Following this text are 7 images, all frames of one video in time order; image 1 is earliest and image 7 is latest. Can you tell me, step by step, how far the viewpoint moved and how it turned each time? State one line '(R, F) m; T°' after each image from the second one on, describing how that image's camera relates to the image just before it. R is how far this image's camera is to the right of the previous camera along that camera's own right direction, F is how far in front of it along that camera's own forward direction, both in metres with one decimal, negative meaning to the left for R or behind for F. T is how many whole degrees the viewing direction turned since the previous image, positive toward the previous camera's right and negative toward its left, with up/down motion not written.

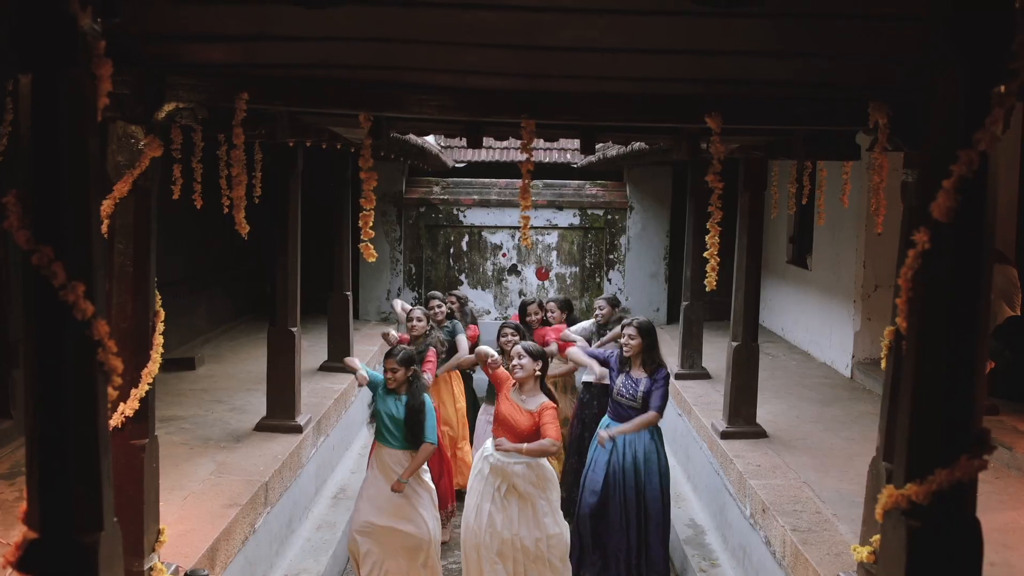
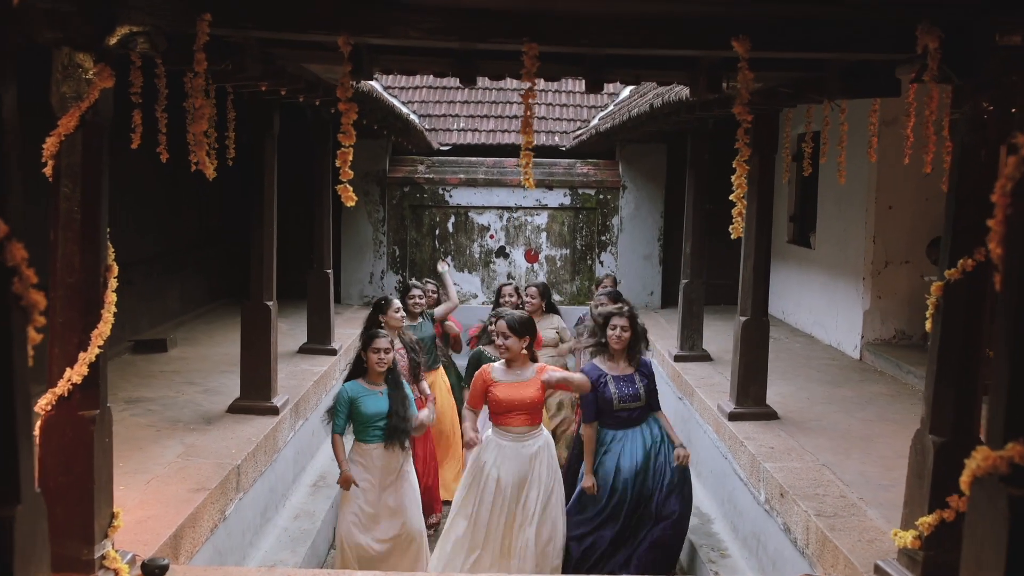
(-0.1, +0.4) m; +1°
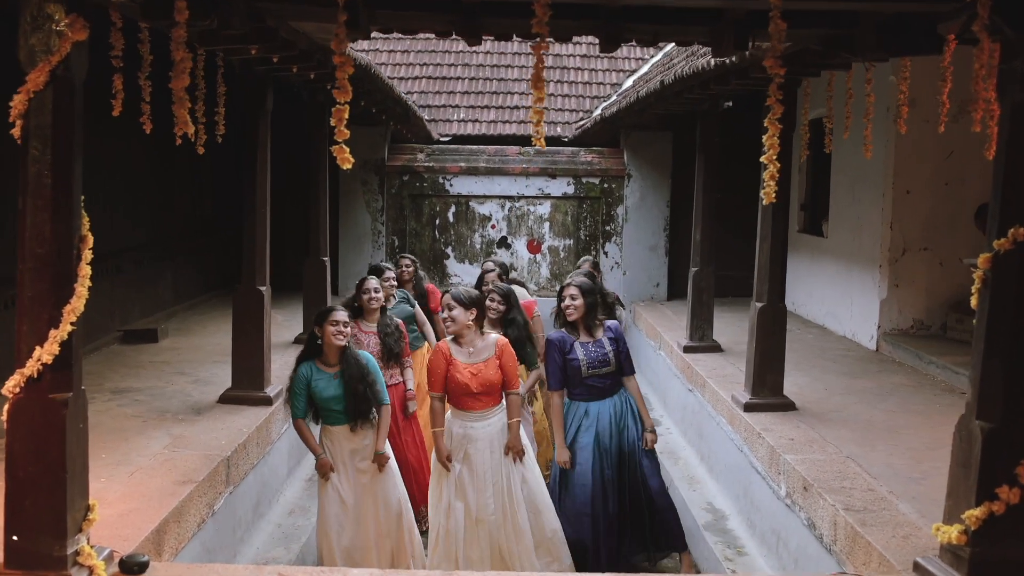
(0.0, +0.3) m; 0°
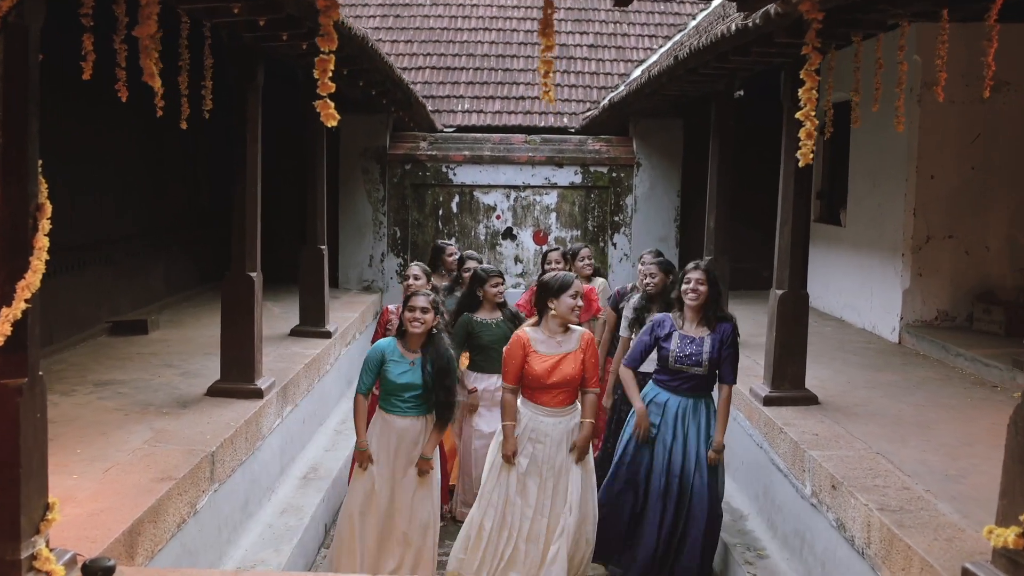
(0.0, +0.3) m; 0°
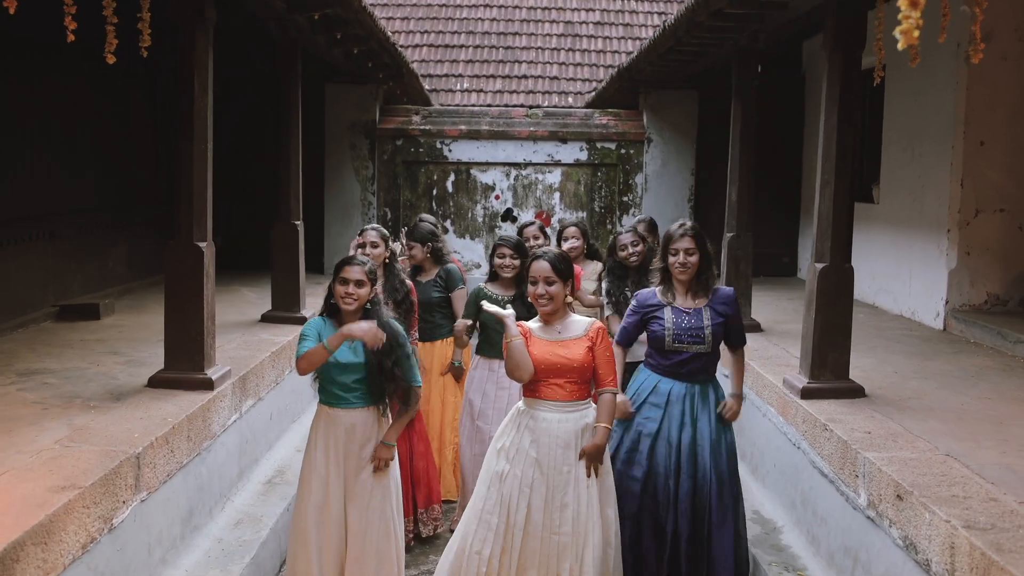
(+0.1, +0.7) m; 0°
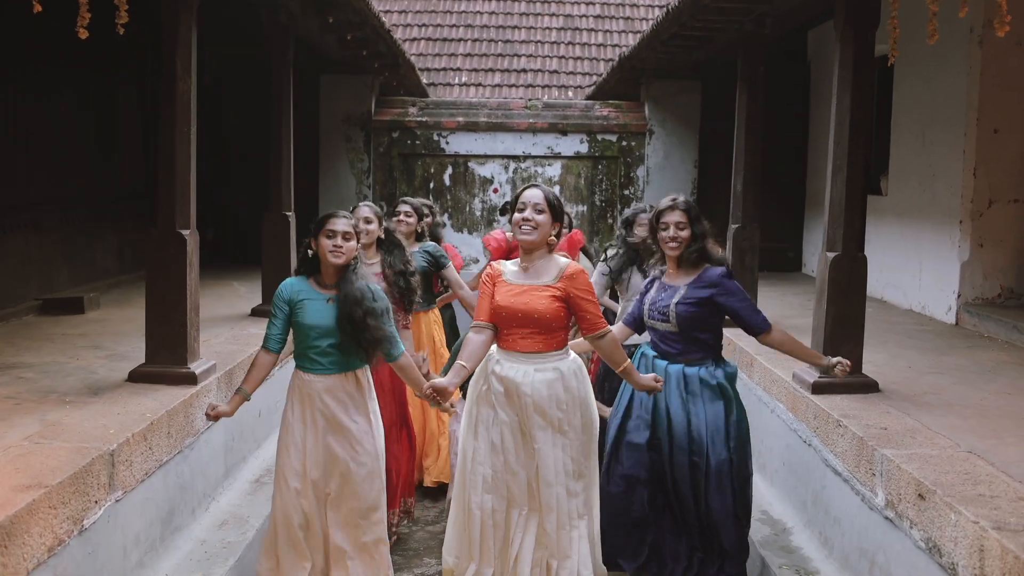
(0.0, +0.2) m; 0°
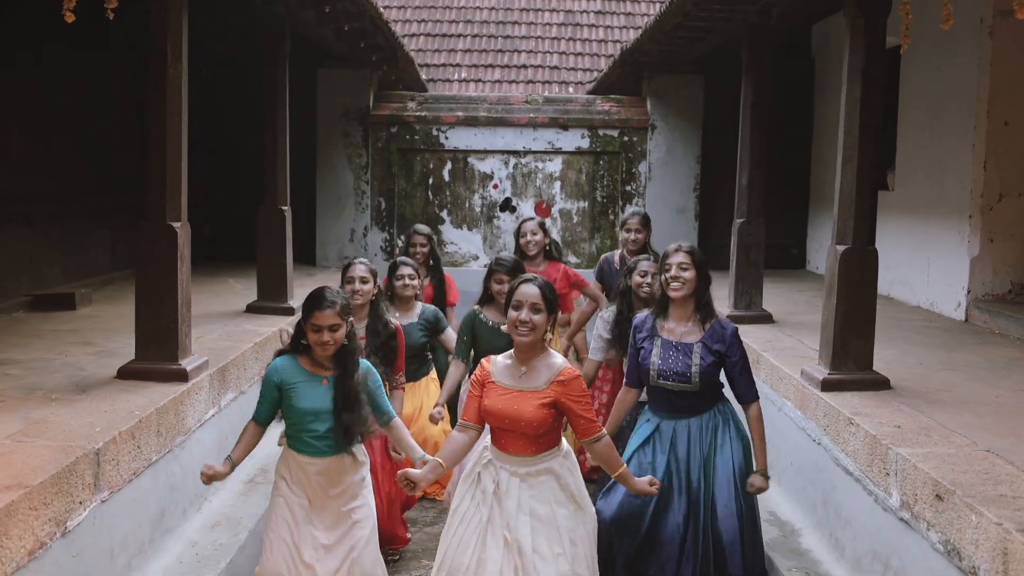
(0.0, +0.1) m; 0°
